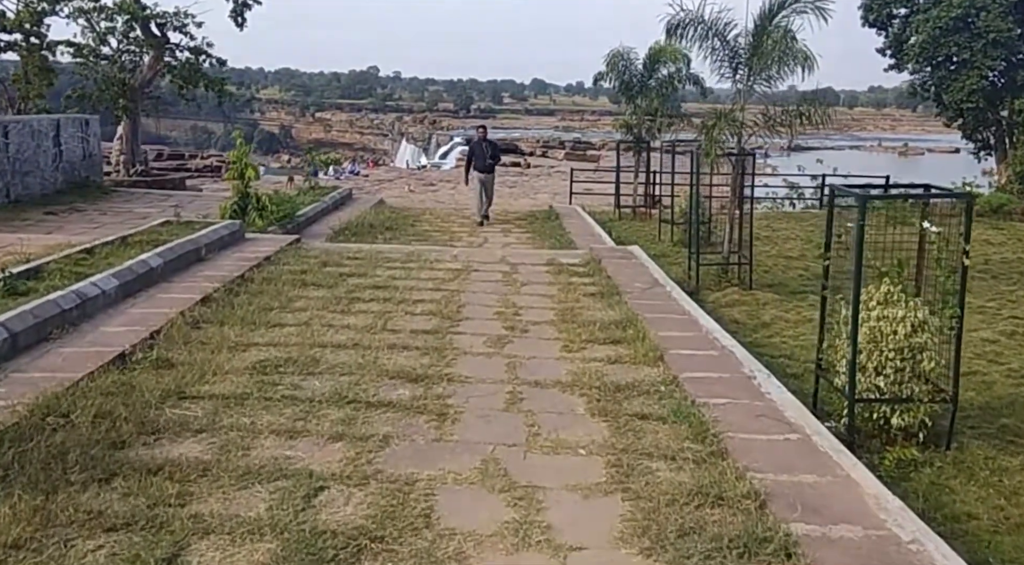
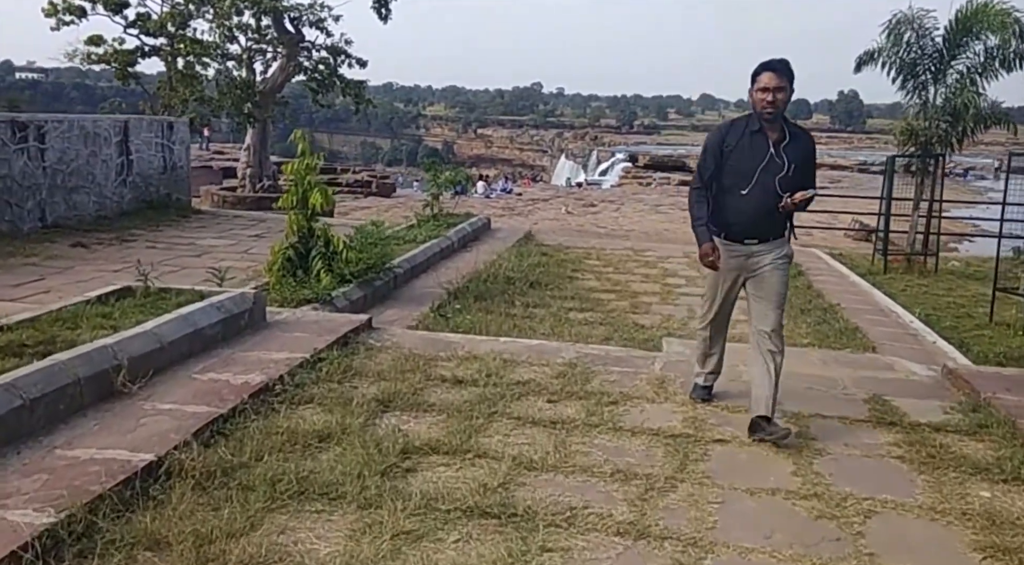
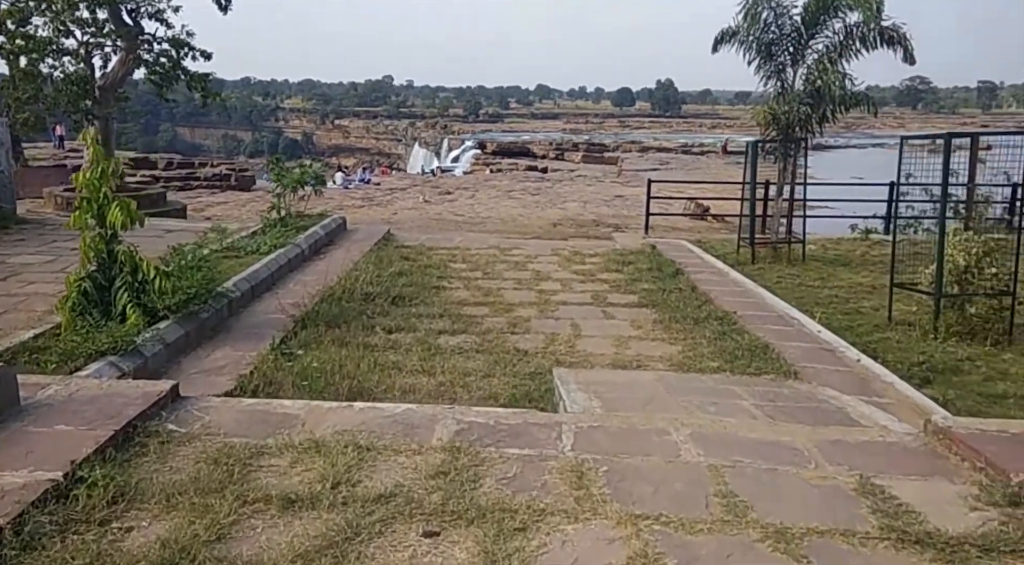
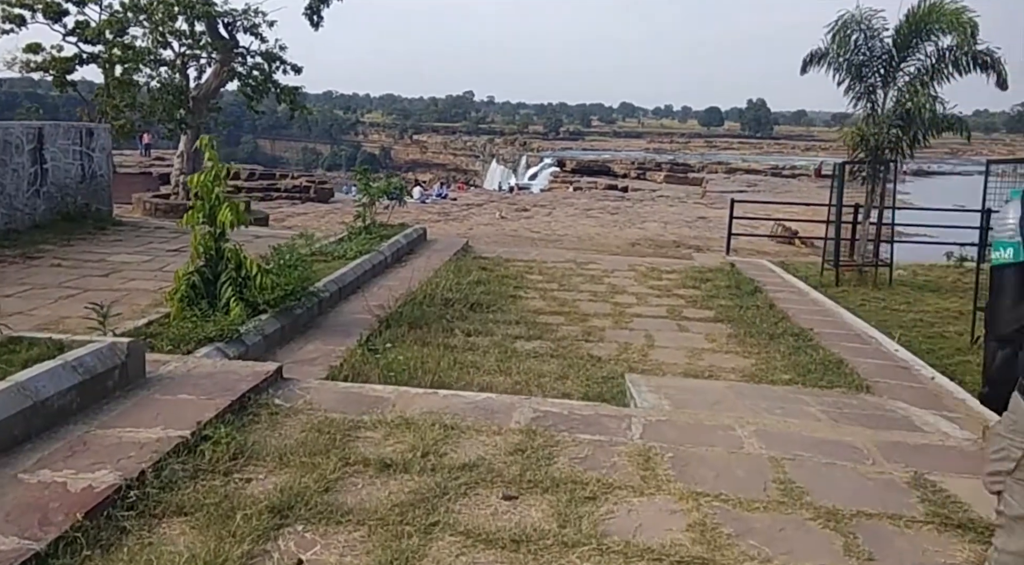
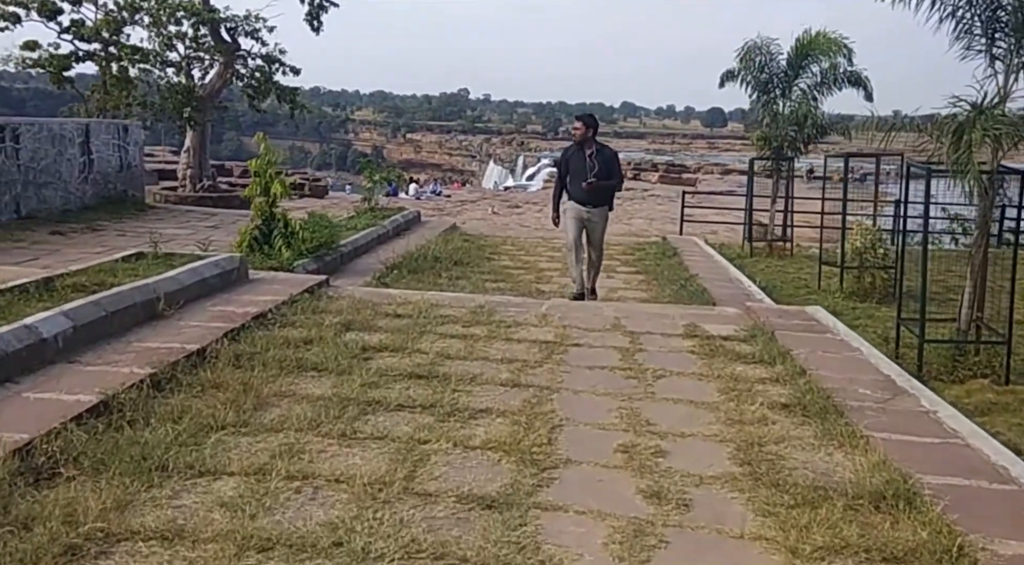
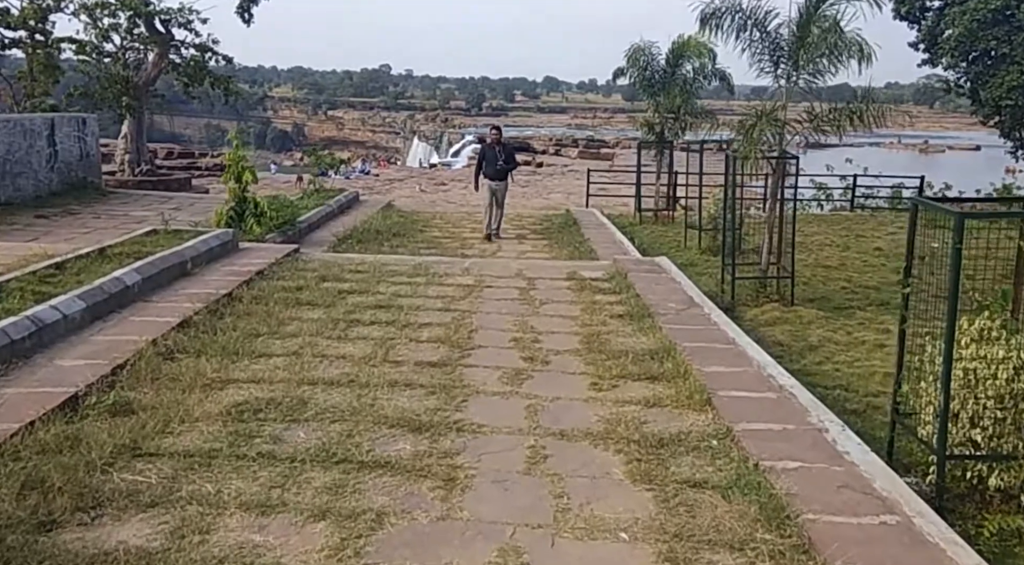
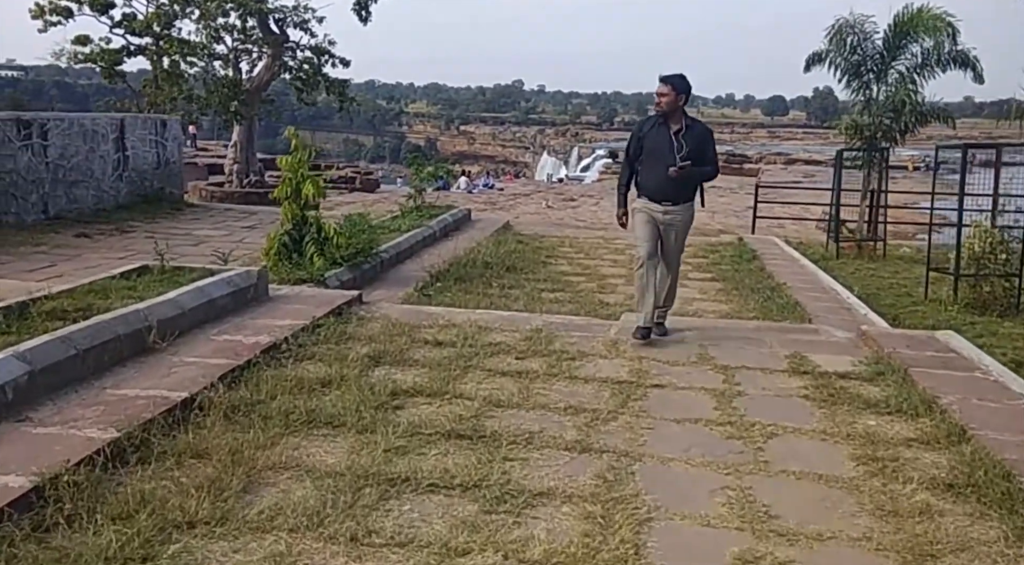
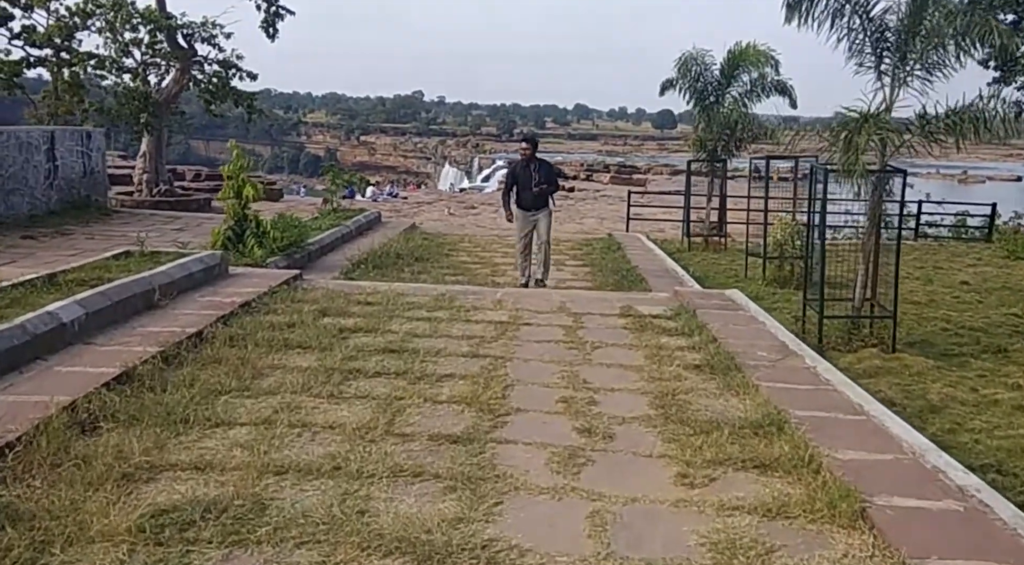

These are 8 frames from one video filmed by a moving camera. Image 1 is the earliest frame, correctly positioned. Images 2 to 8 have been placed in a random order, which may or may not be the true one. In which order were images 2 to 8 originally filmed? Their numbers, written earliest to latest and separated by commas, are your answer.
6, 8, 5, 7, 2, 4, 3
